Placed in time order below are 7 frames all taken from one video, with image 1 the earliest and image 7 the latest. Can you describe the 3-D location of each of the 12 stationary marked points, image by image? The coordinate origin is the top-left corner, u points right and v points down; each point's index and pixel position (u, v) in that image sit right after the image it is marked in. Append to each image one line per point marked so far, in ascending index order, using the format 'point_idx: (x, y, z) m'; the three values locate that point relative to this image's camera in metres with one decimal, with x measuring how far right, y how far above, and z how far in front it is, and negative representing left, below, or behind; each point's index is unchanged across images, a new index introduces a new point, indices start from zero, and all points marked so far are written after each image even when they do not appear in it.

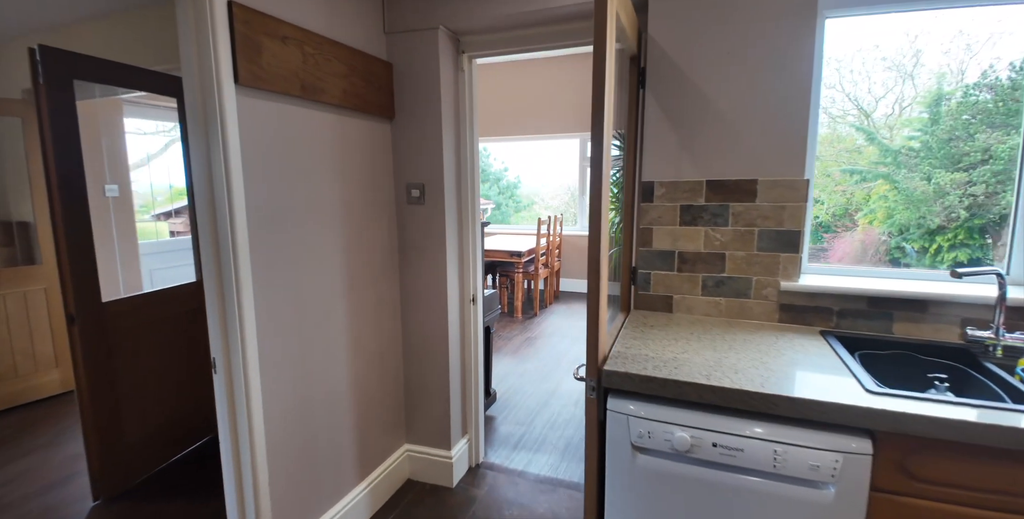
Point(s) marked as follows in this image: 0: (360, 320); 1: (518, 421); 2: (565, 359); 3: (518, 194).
0: (-0.6, -0.2, +1.9) m
1: (0.0, -0.9, +2.7) m
2: (+0.4, -0.7, +3.5) m
3: (+0.1, +0.9, +6.1) m
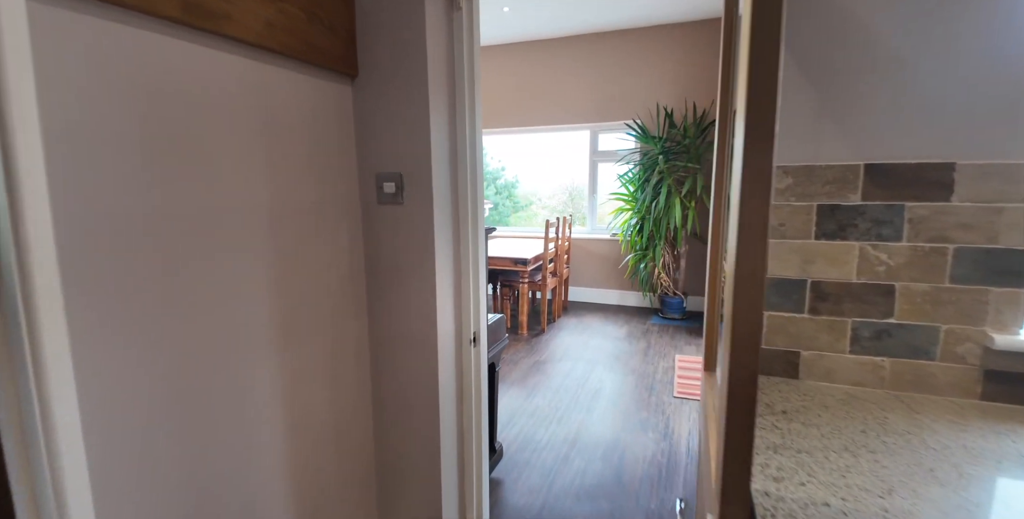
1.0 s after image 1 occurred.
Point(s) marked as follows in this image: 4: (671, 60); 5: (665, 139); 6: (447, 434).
0: (-0.5, -0.3, +1.2) m
1: (+0.1, -1.0, +2.0) m
2: (+0.4, -0.8, +2.9) m
3: (+0.1, +0.8, +5.5) m
4: (+1.5, +1.9, +4.5) m
5: (+1.4, +1.1, +4.2) m
6: (-0.2, -0.5, +1.5) m
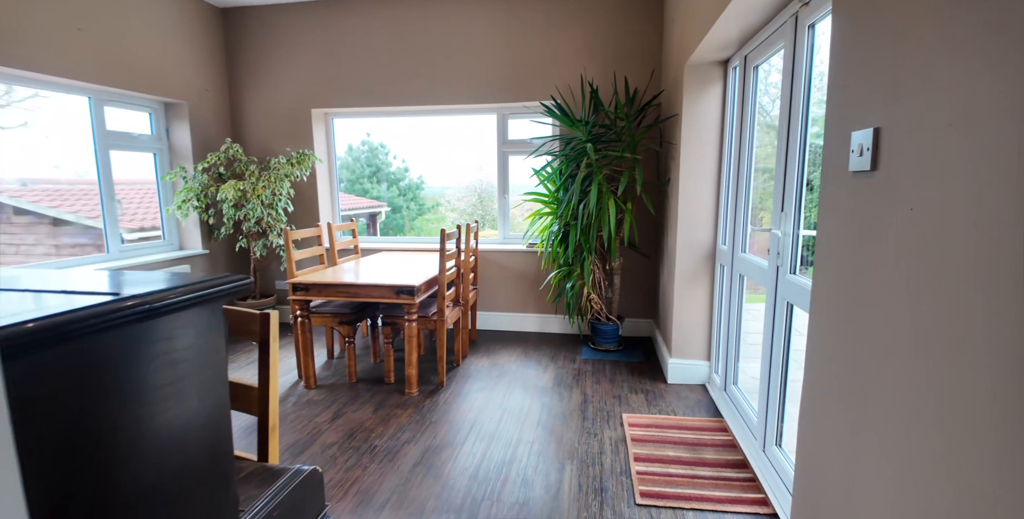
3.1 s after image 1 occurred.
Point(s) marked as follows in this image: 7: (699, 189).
0: (-0.7, -0.5, 0.0) m
1: (-0.2, -1.1, +0.9) m
2: (0.0, -1.0, +1.8) m
3: (-0.9, +0.6, +4.3) m
4: (+0.6, +1.8, +3.5) m
5: (+0.6, +1.0, +3.3) m
6: (-0.4, -0.7, +0.3) m
7: (+1.1, +0.4, +2.8) m
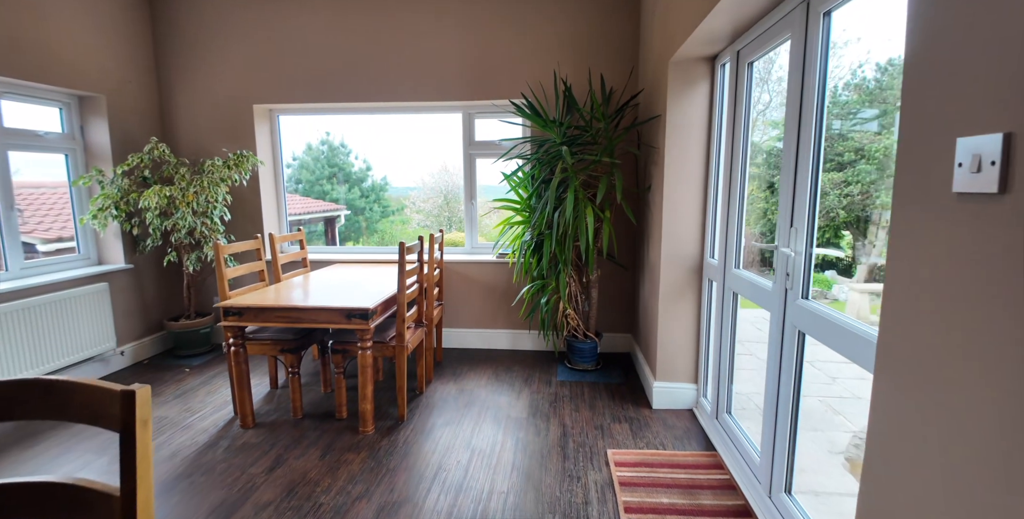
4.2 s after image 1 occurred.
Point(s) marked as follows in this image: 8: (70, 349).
0: (-0.7, -0.6, -0.4) m
1: (-0.3, -1.2, +0.6) m
2: (-0.1, -1.0, +1.5) m
3: (-1.2, +0.5, +3.9) m
4: (+0.4, +1.7, +3.3) m
5: (+0.3, +0.9, +3.0) m
6: (-0.4, -0.8, -0.1) m
7: (+0.9, +0.3, +2.5) m
8: (-2.7, -0.6, +2.9) m
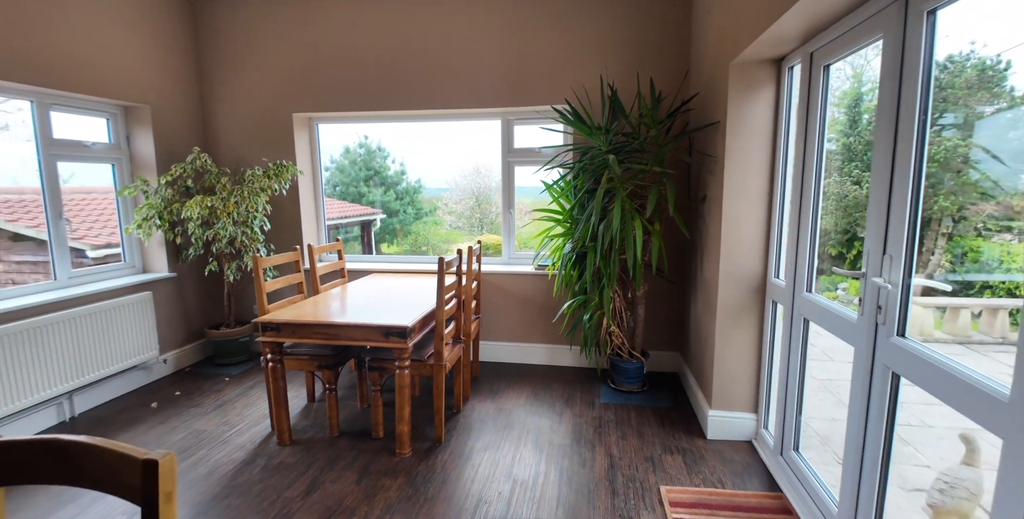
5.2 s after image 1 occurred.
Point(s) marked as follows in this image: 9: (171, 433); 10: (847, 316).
0: (-0.6, -0.6, -0.5) m
1: (-0.2, -1.3, +0.5) m
2: (0.0, -1.1, +1.4) m
3: (-0.8, +0.5, +3.8) m
4: (+0.7, +1.6, +3.1) m
5: (+0.6, +0.8, +2.9) m
6: (-0.4, -0.9, -0.2) m
7: (+1.2, +0.2, +2.3) m
8: (-2.5, -0.6, +2.9) m
9: (-1.9, -1.0, +2.6) m
10: (+1.2, -0.2, +1.7) m
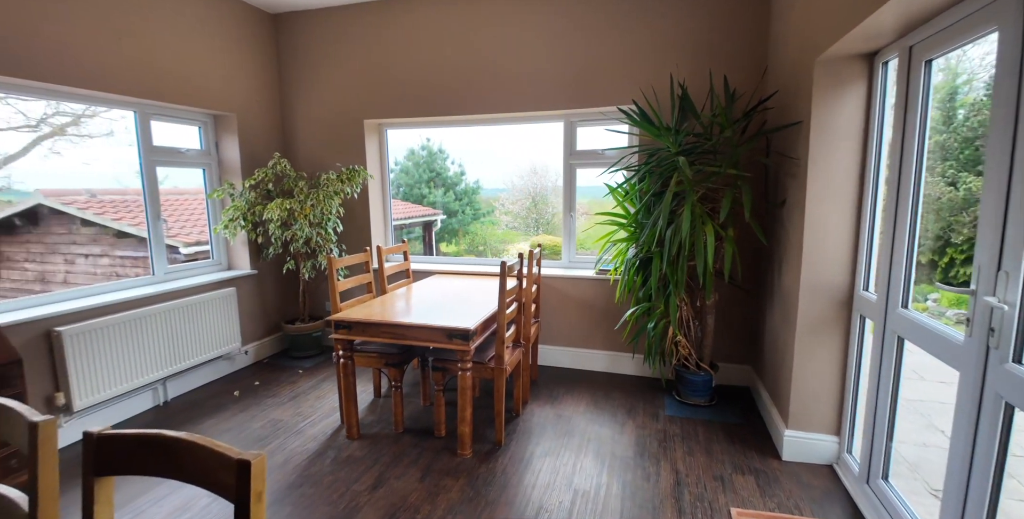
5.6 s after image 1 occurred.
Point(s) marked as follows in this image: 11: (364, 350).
0: (-0.7, -0.7, -0.4) m
1: (-0.1, -1.3, +0.4) m
2: (+0.2, -1.1, +1.3) m
3: (-0.3, +0.5, +3.9) m
4: (+1.1, +1.6, +3.0) m
5: (+1.0, +0.8, +2.7) m
6: (-0.3, -0.9, -0.1) m
7: (+1.5, +0.2, +2.2) m
8: (-2.1, -0.6, +3.2) m
9: (-1.5, -1.0, +2.8) m
10: (+1.5, -0.3, +1.5) m
11: (-0.8, -0.5, +2.7) m
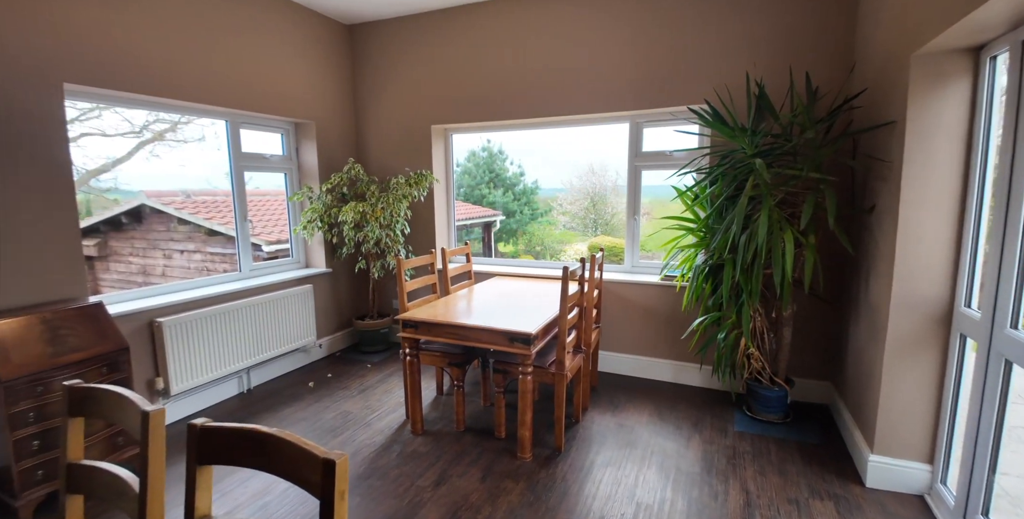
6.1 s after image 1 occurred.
0: (-0.7, -0.7, -0.3) m
1: (0.0, -1.4, +0.5) m
2: (+0.4, -1.2, +1.3) m
3: (+0.2, +0.4, +3.9) m
4: (+1.5, +1.5, +2.8) m
5: (+1.4, +0.7, +2.6) m
6: (-0.3, -0.9, -0.1) m
7: (+1.8, +0.1, +2.0) m
8: (-1.7, -0.6, +3.4) m
9: (-1.2, -1.0, +2.9) m
10: (+1.7, -0.3, +1.3) m
11: (-0.5, -0.5, +2.7) m
